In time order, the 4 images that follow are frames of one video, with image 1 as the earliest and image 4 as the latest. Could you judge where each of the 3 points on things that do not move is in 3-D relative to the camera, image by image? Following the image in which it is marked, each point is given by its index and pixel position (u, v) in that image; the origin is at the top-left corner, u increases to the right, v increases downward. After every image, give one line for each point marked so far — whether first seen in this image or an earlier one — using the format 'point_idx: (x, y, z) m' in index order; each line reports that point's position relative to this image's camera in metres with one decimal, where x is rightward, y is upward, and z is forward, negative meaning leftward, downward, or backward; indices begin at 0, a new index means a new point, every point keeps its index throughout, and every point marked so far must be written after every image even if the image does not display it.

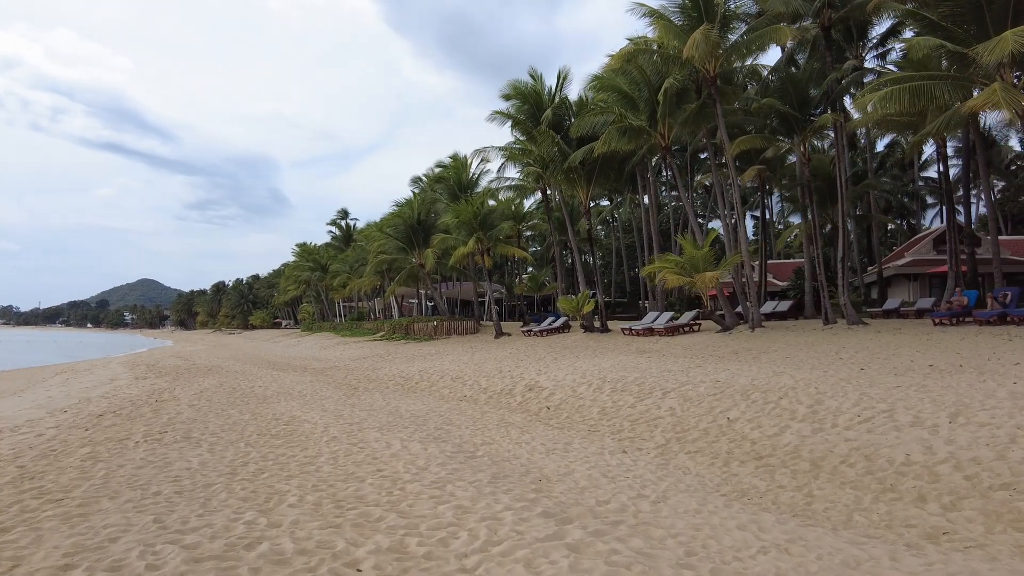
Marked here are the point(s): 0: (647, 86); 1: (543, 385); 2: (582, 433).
0: (+4.2, +6.3, +16.6) m
1: (+0.7, -2.1, +11.5) m
2: (+1.0, -2.2, +7.8) m
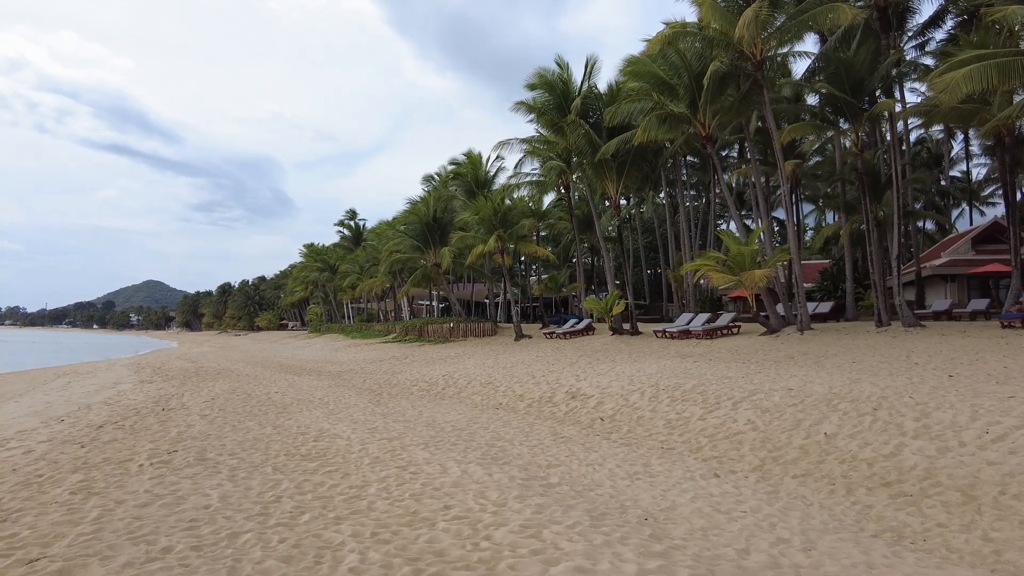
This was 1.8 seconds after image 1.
0: (+5.1, +6.3, +15.6) m
1: (+1.5, -2.0, +10.4) m
2: (+1.8, -2.1, +6.8) m
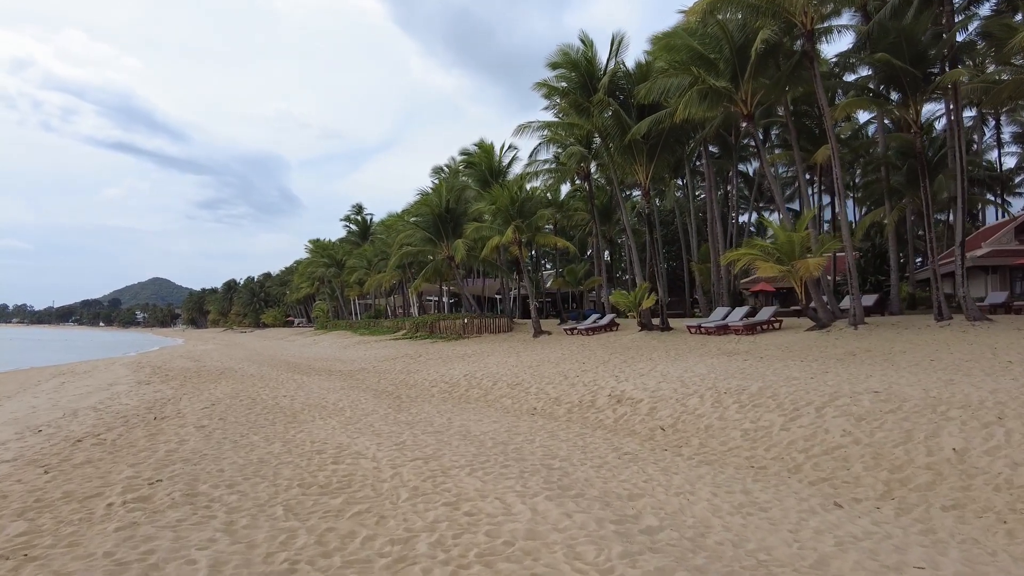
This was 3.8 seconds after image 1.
0: (+5.8, +6.5, +14.3) m
1: (+2.1, -1.9, +9.2) m
2: (+2.5, -1.9, +5.5) m
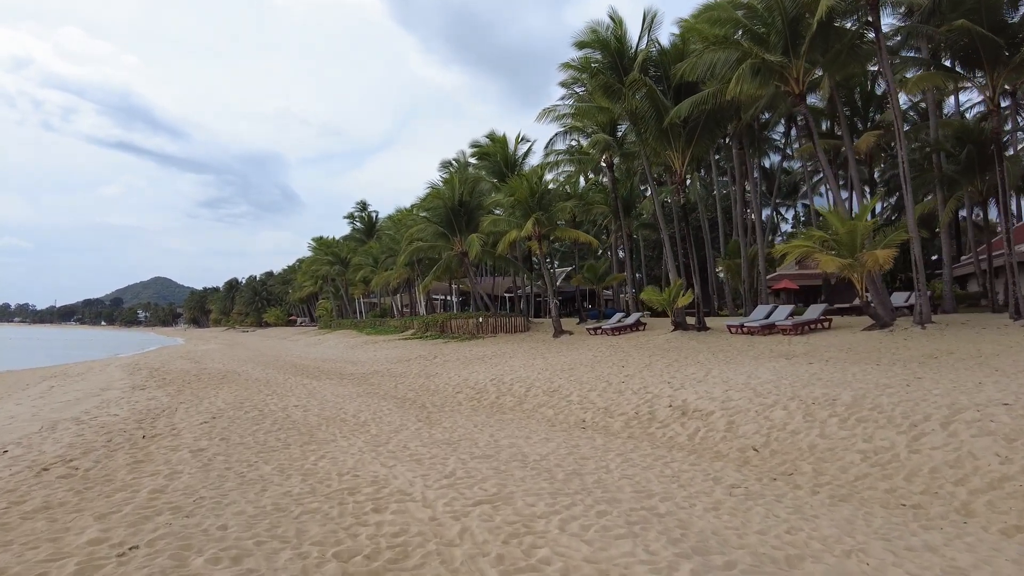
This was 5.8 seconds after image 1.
0: (+6.5, +6.6, +13.0) m
1: (+2.9, -1.8, +7.9) m
2: (+3.2, -1.8, +4.3) m
